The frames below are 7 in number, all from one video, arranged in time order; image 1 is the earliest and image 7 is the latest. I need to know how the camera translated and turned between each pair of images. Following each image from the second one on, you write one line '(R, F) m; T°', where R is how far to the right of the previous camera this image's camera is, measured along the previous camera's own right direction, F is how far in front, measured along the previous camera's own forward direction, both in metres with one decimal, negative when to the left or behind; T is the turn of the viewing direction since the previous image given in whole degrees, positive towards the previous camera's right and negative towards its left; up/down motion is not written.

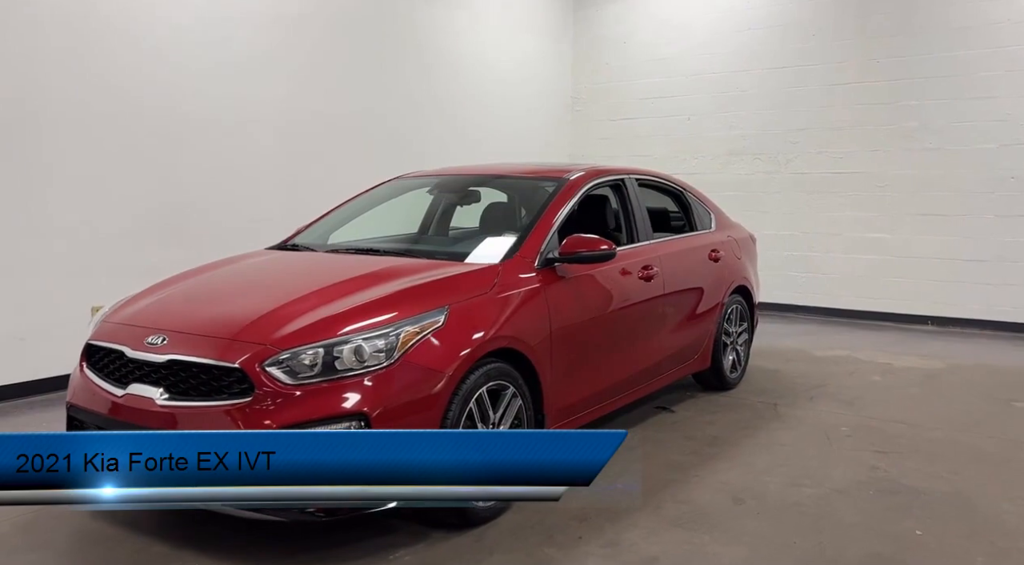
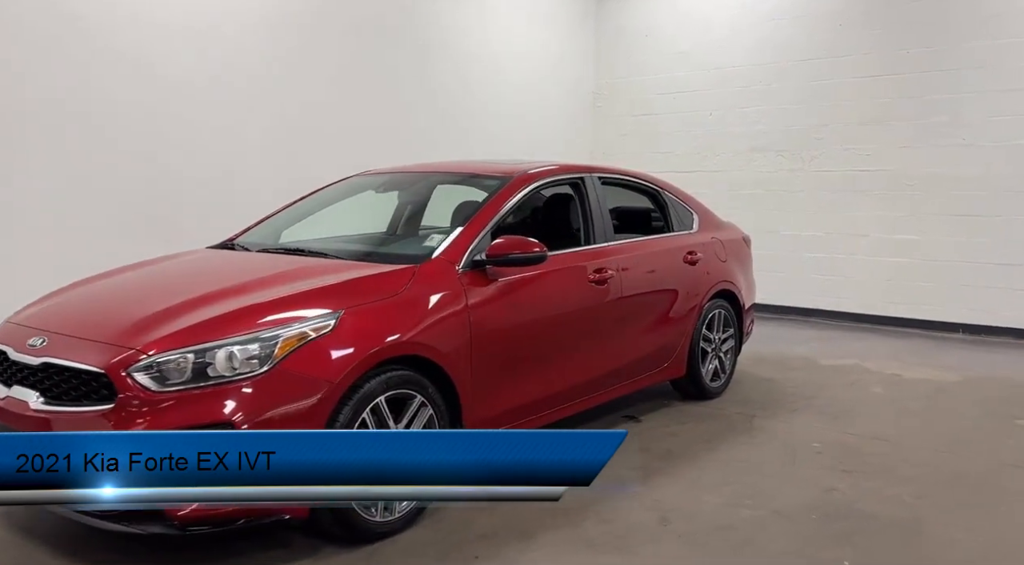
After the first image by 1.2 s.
(+0.5, +0.2) m; -4°
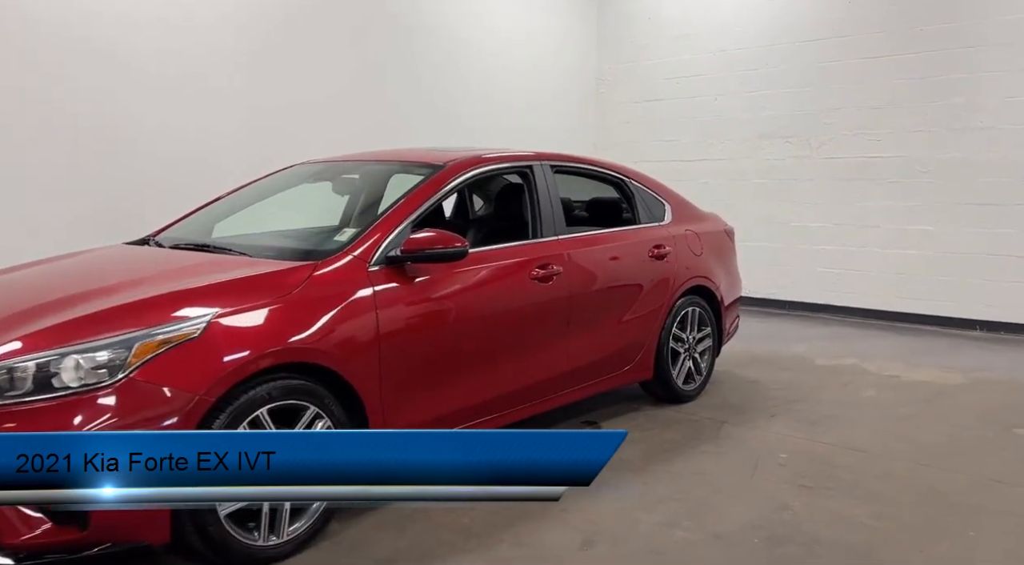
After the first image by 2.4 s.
(+0.4, +0.3) m; -2°
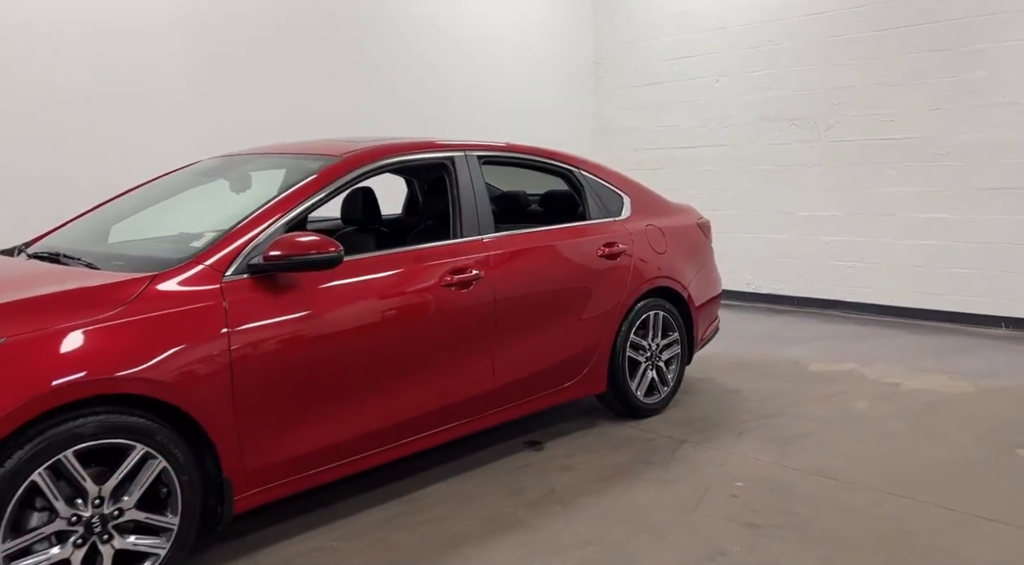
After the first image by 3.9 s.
(+0.5, +0.4) m; -3°
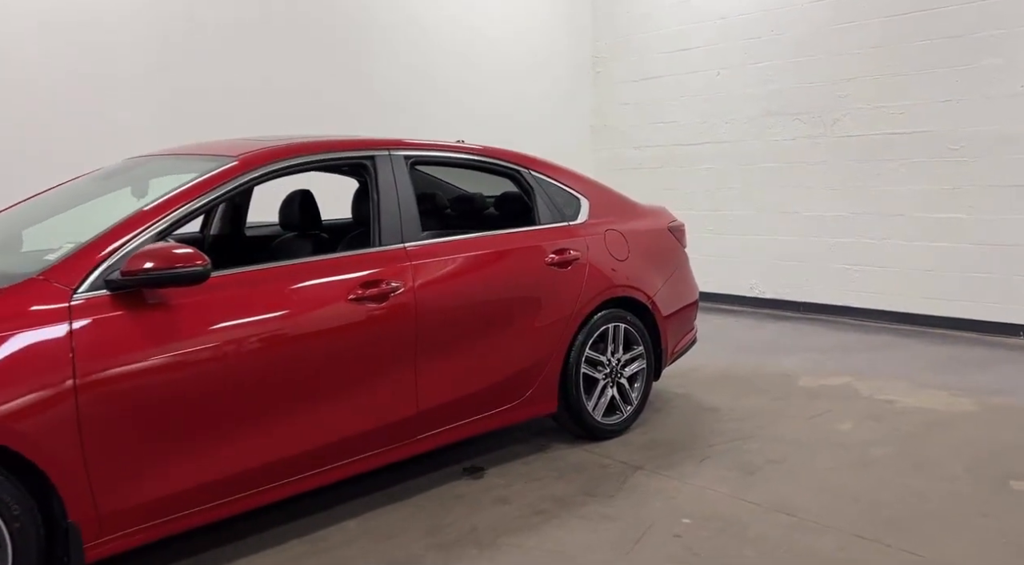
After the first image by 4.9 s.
(+0.4, +0.3) m; -2°
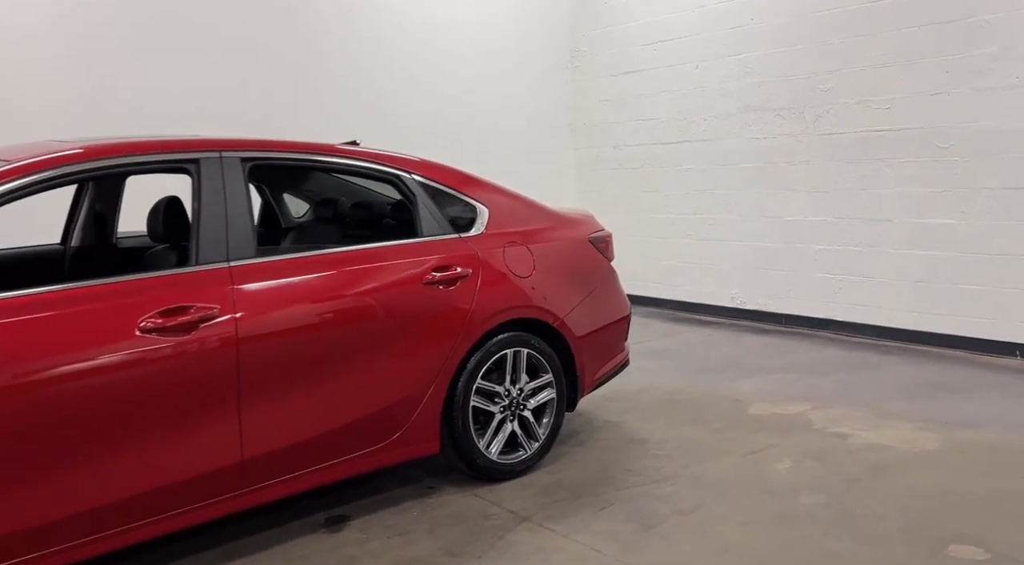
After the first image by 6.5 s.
(+0.6, +0.4) m; -2°
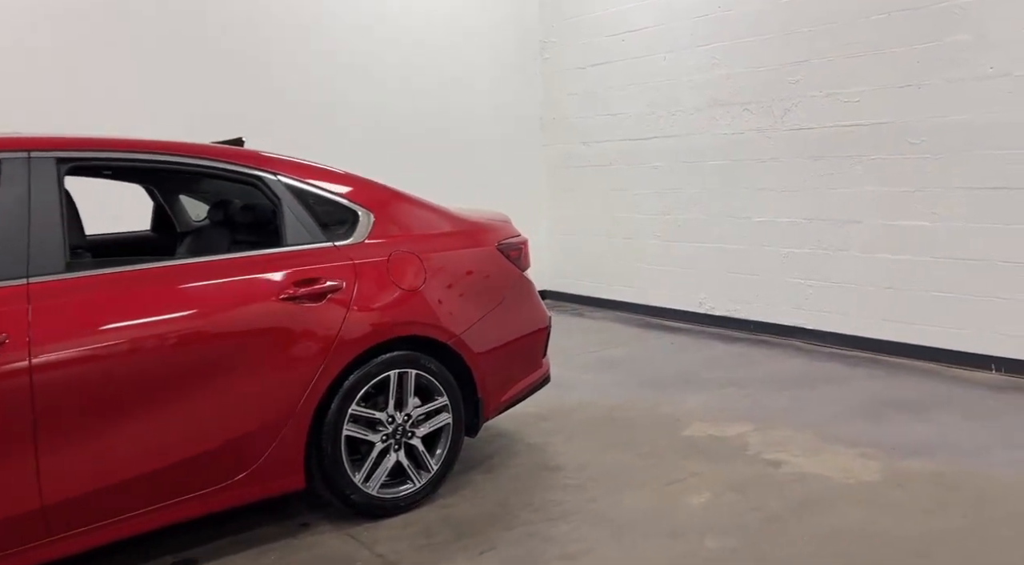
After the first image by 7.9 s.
(+0.4, +0.3) m; -1°
